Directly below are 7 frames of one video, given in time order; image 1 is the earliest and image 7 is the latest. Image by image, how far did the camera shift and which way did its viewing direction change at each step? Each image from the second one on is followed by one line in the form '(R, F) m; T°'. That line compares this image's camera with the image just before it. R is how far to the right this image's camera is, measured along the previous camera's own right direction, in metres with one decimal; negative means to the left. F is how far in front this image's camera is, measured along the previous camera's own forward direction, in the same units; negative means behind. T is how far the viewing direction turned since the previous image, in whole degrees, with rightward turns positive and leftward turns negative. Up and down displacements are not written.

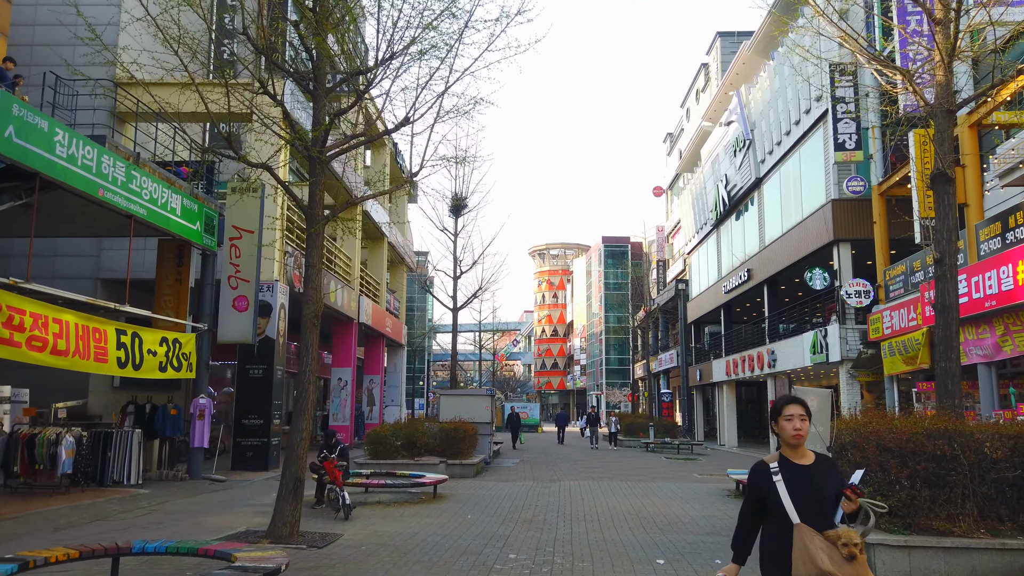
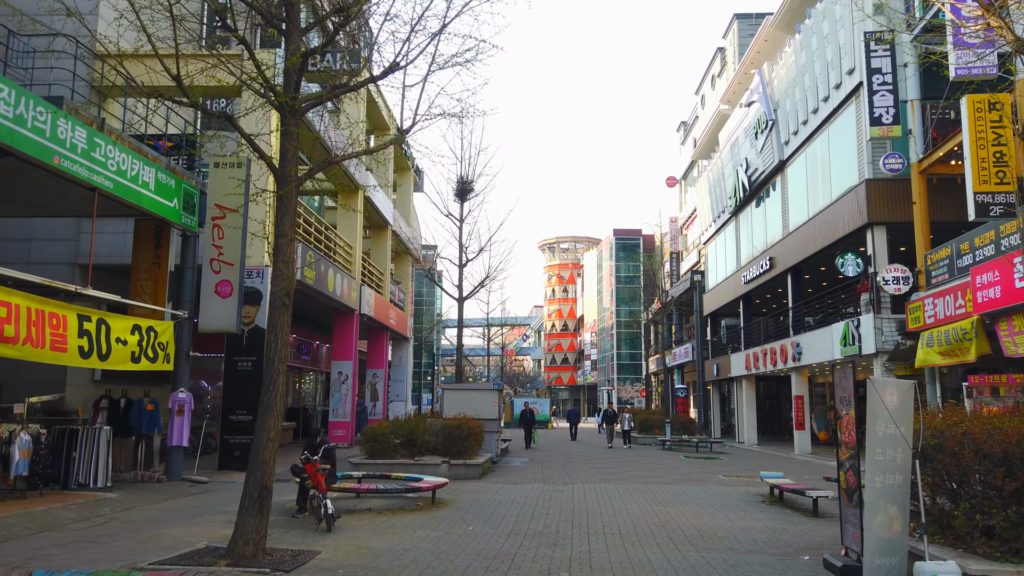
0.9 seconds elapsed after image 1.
(0.0, +1.4) m; -1°
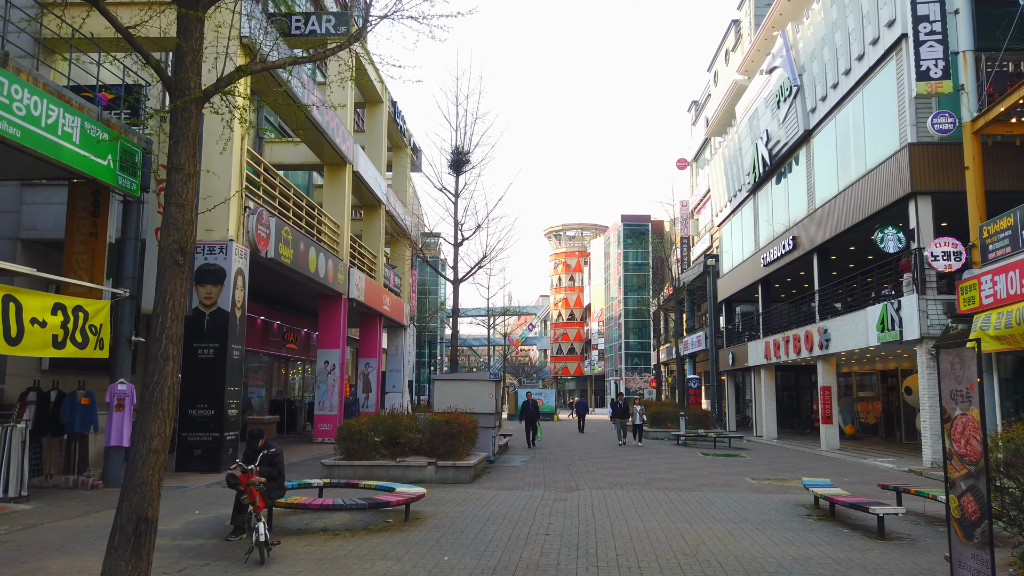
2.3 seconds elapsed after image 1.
(+0.2, +2.1) m; -1°
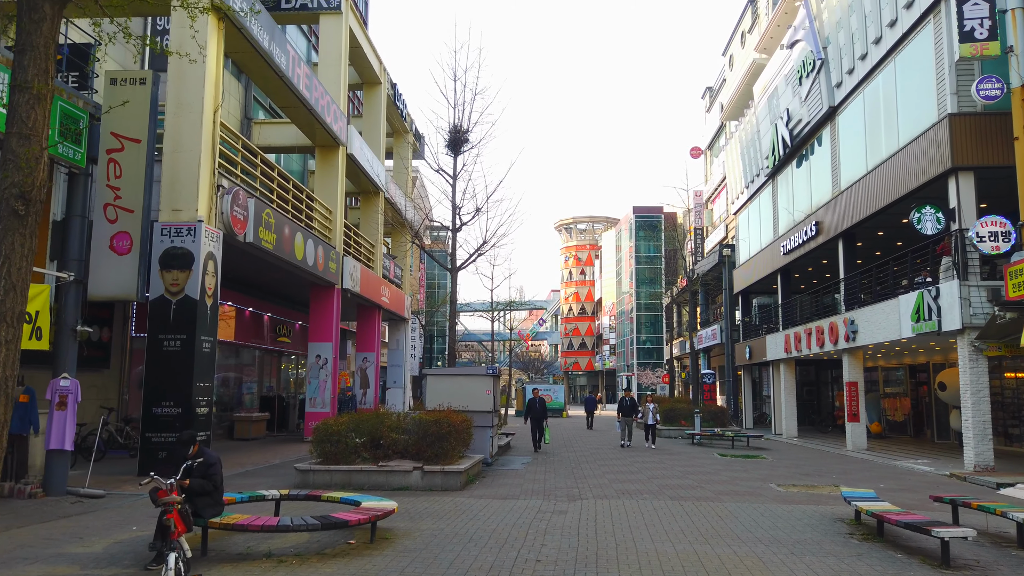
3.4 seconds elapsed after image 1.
(+0.3, +1.5) m; -1°
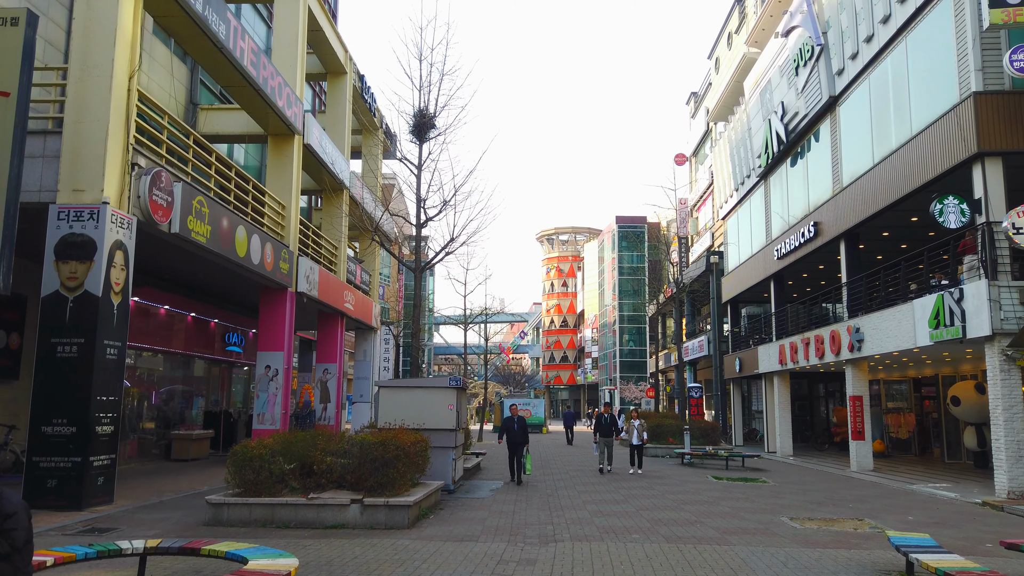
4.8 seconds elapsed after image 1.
(+0.3, +2.1) m; +1°
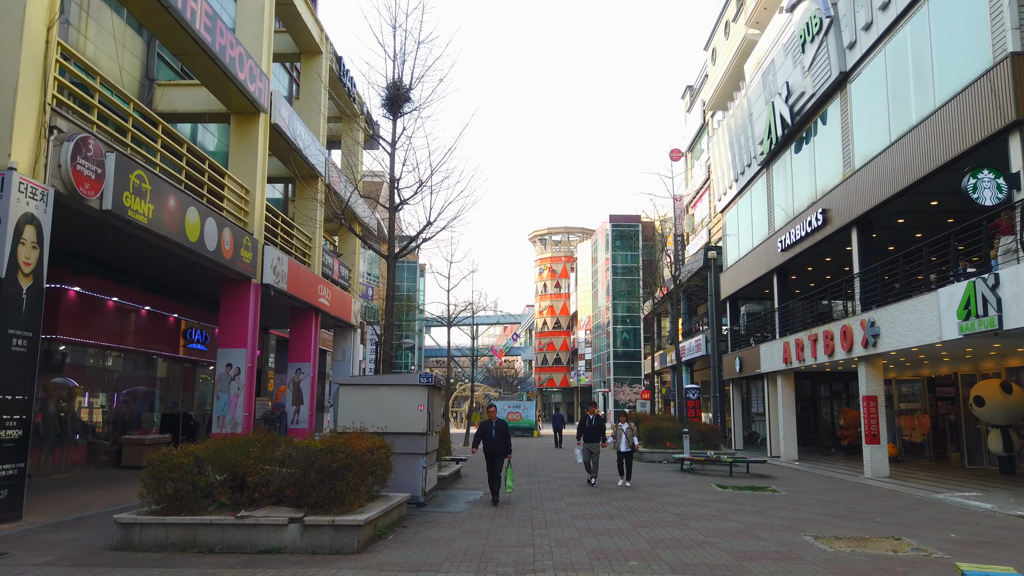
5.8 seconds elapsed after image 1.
(+0.2, +1.7) m; 0°
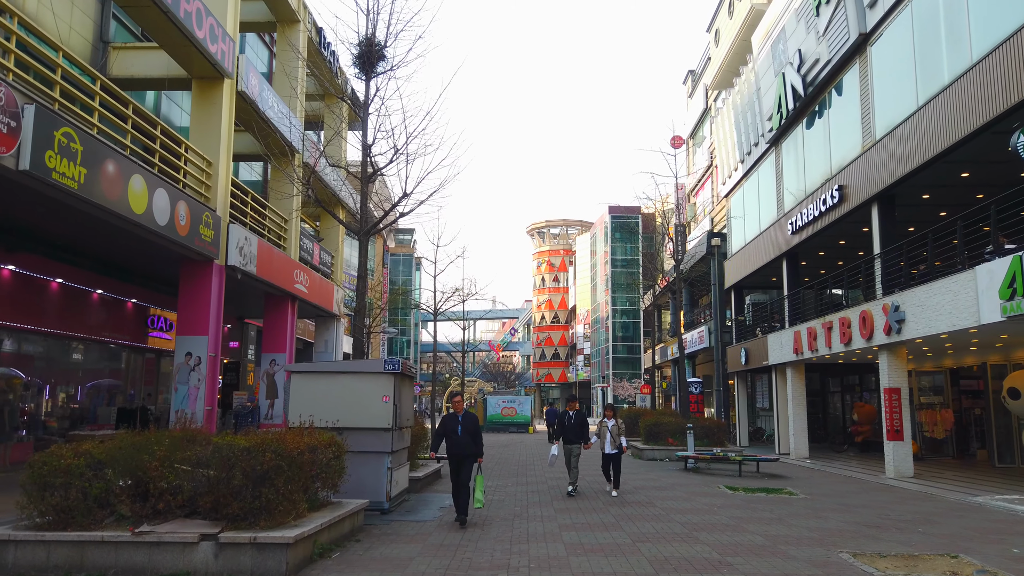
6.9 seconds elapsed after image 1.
(+0.3, +1.7) m; 0°
